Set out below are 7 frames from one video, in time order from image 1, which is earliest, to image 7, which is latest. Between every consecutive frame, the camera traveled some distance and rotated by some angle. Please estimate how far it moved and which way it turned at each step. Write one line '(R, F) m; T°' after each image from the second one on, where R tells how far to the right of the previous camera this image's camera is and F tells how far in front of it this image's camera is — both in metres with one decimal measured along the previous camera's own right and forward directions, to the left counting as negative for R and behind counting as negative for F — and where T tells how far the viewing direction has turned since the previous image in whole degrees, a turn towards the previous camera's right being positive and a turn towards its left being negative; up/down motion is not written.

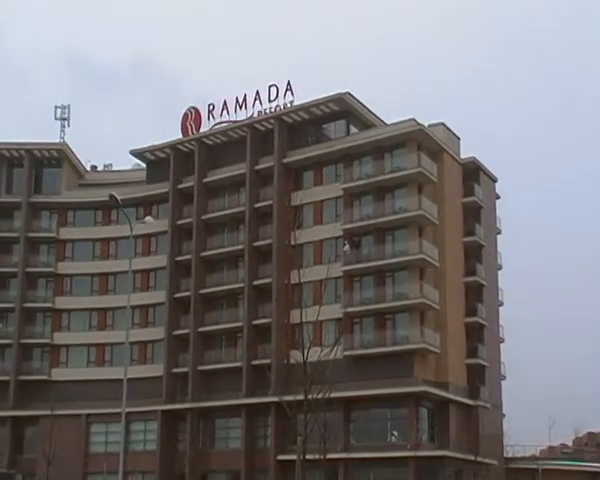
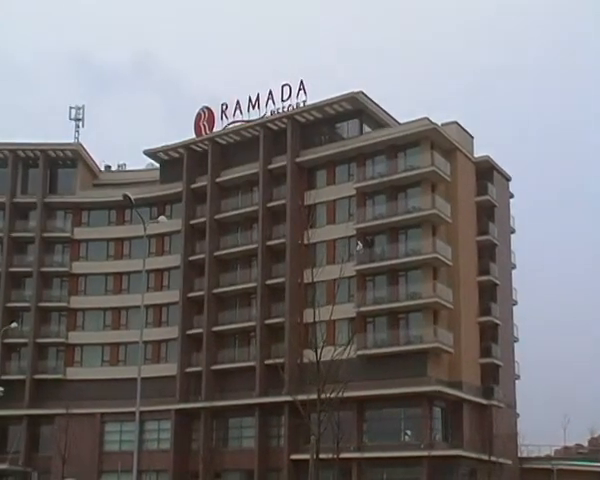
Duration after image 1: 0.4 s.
(+0.5, -0.1) m; -1°
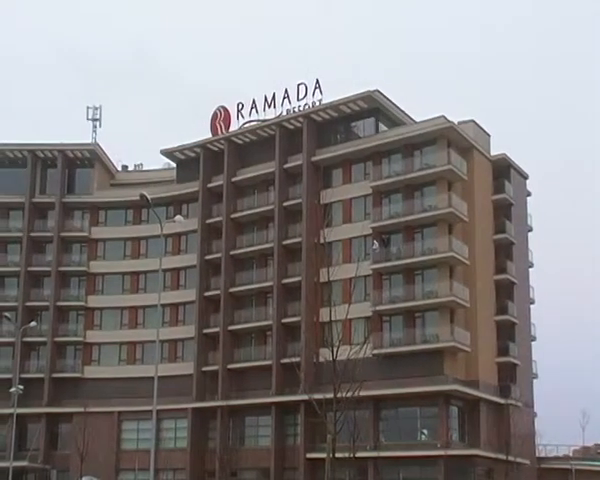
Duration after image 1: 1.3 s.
(+0.9, 0.0) m; -2°
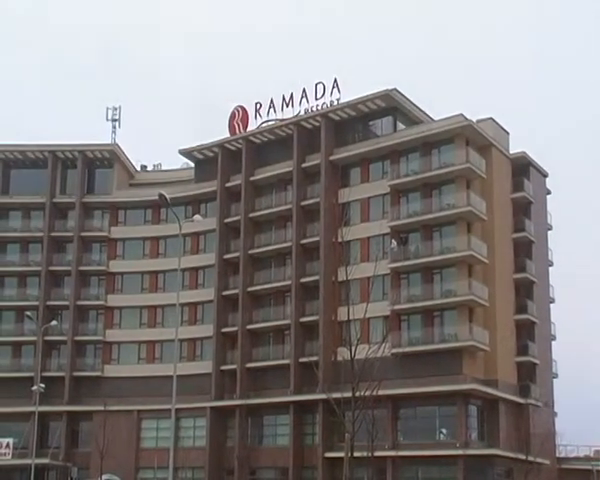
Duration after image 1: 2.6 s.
(+0.9, 0.0) m; -2°
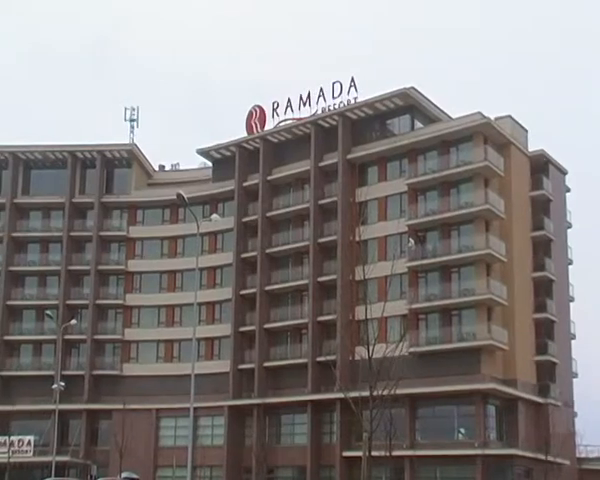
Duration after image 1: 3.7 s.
(+0.8, 0.0) m; -2°
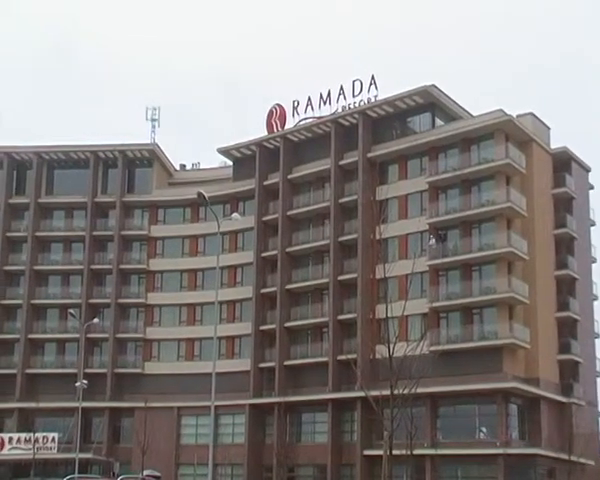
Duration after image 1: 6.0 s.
(+0.9, 0.0) m; -2°
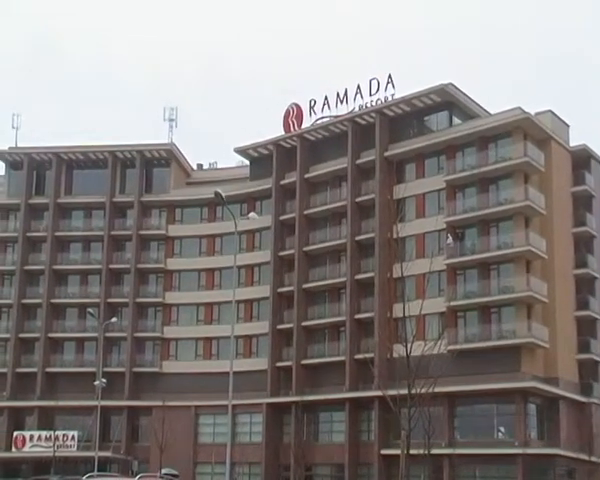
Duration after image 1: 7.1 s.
(+0.6, 0.0) m; -2°
